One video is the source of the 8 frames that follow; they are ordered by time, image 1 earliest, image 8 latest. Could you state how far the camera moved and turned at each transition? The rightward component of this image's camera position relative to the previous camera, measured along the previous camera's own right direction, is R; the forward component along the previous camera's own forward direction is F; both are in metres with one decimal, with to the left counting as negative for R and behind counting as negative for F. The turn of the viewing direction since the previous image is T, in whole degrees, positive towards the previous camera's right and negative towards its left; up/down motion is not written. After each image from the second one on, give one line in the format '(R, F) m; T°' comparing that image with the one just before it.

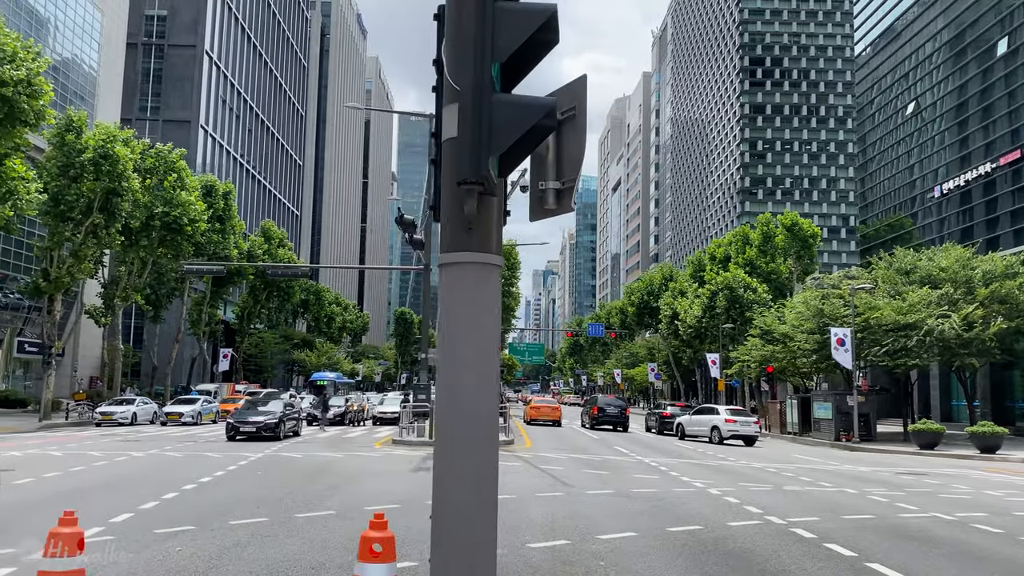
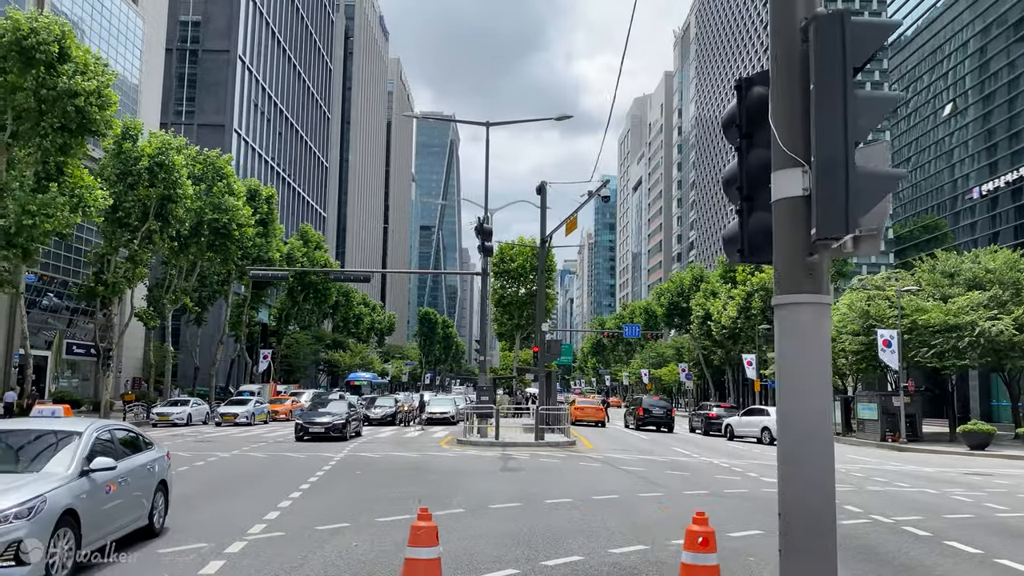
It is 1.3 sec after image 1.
(-1.4, -0.7) m; -1°
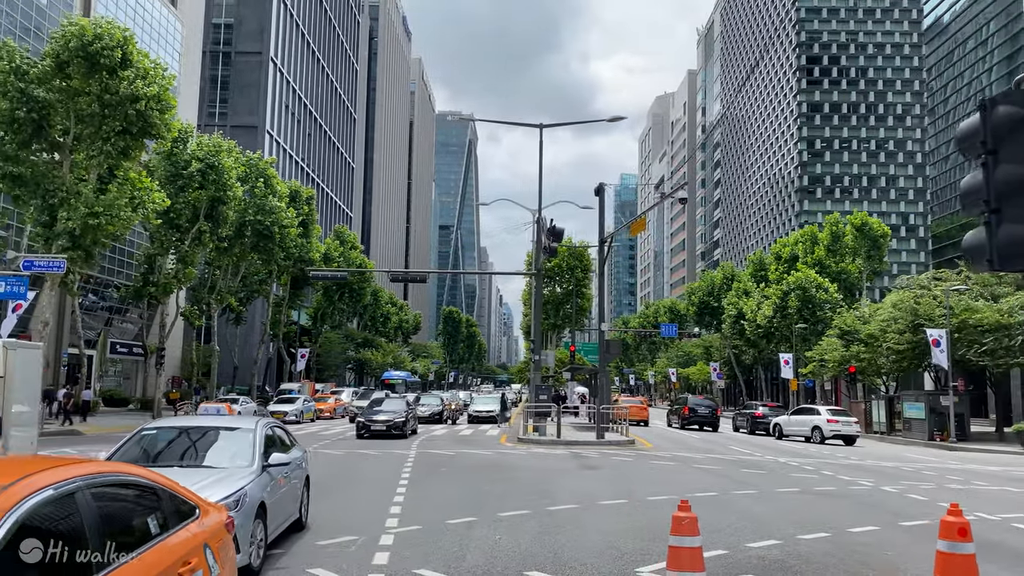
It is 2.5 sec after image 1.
(-1.3, -0.3) m; -1°
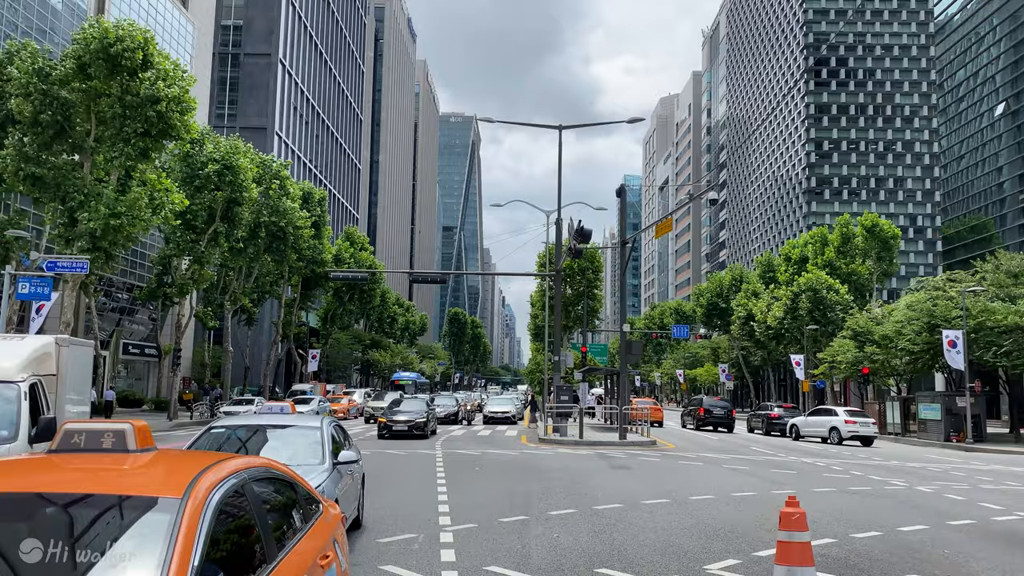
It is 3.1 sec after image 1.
(-0.6, -0.1) m; 0°
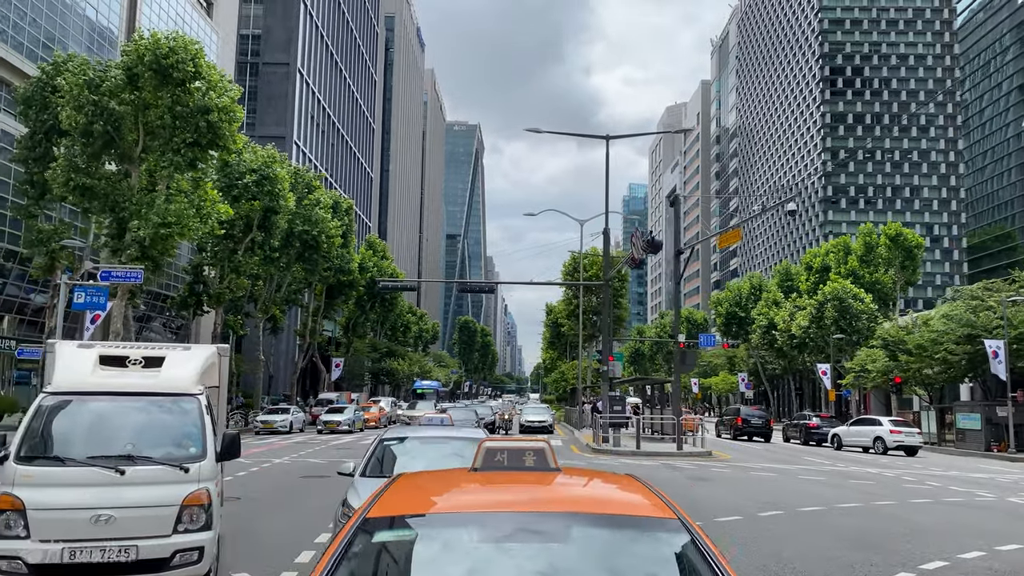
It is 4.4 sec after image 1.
(-1.7, 0.0) m; 0°
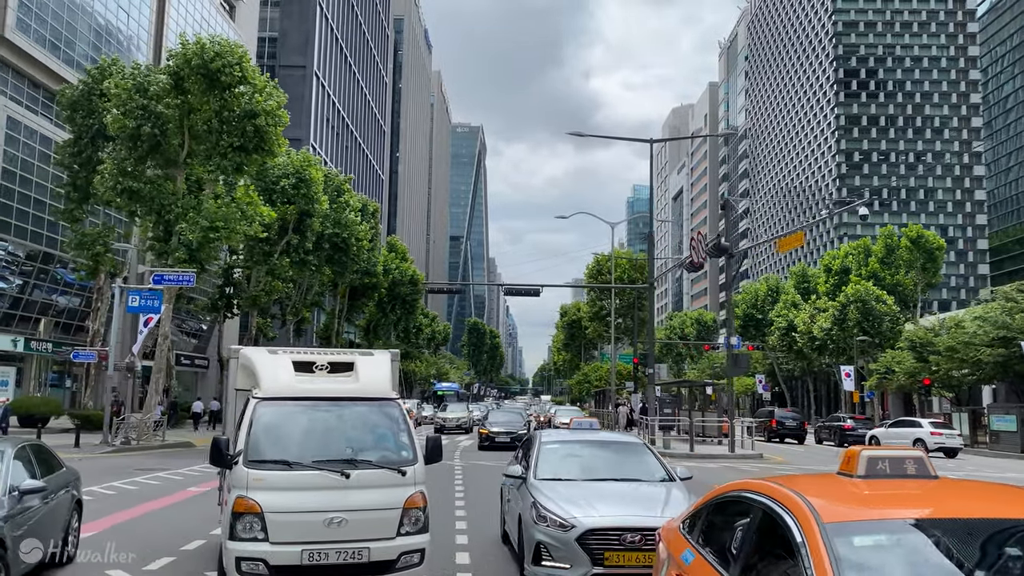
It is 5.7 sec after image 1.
(-1.6, -0.2) m; 0°
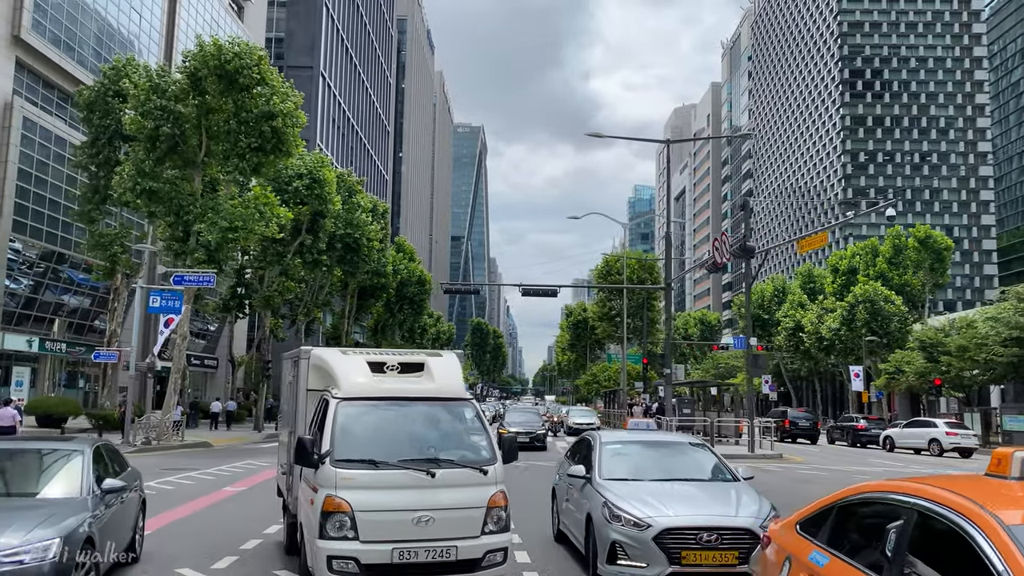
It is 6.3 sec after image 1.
(-0.6, -0.1) m; 0°
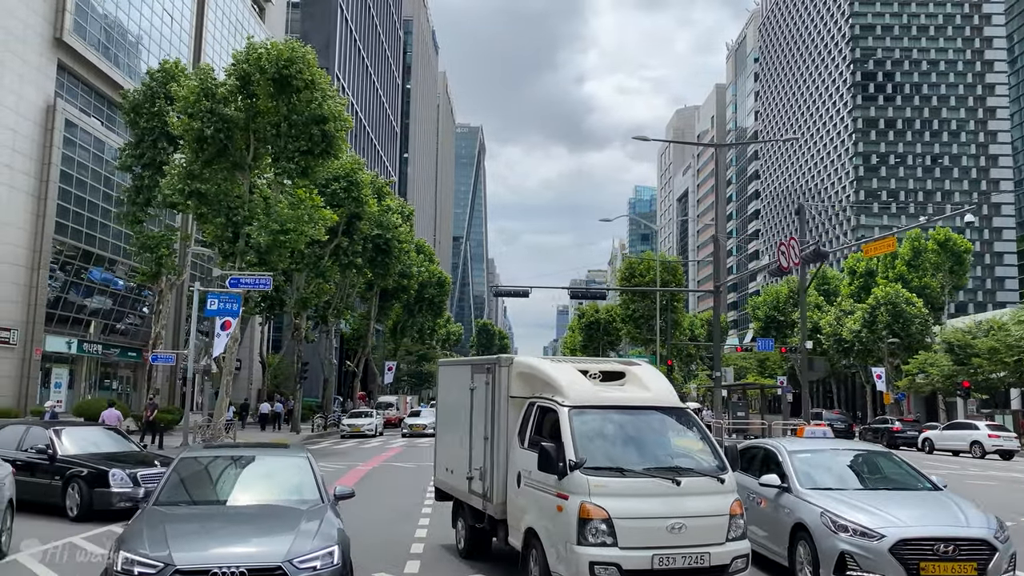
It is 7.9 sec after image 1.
(-1.9, -0.1) m; 0°
